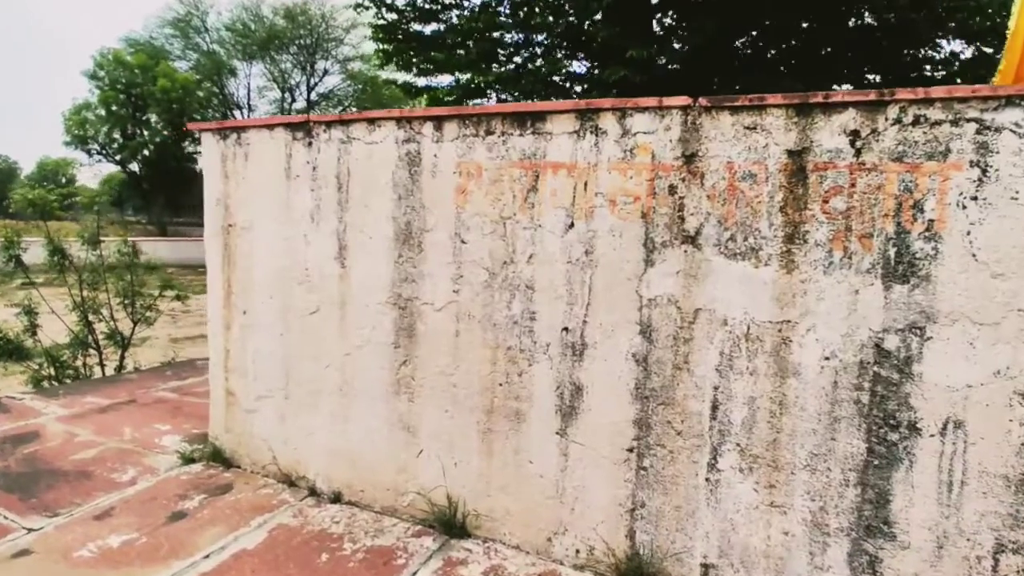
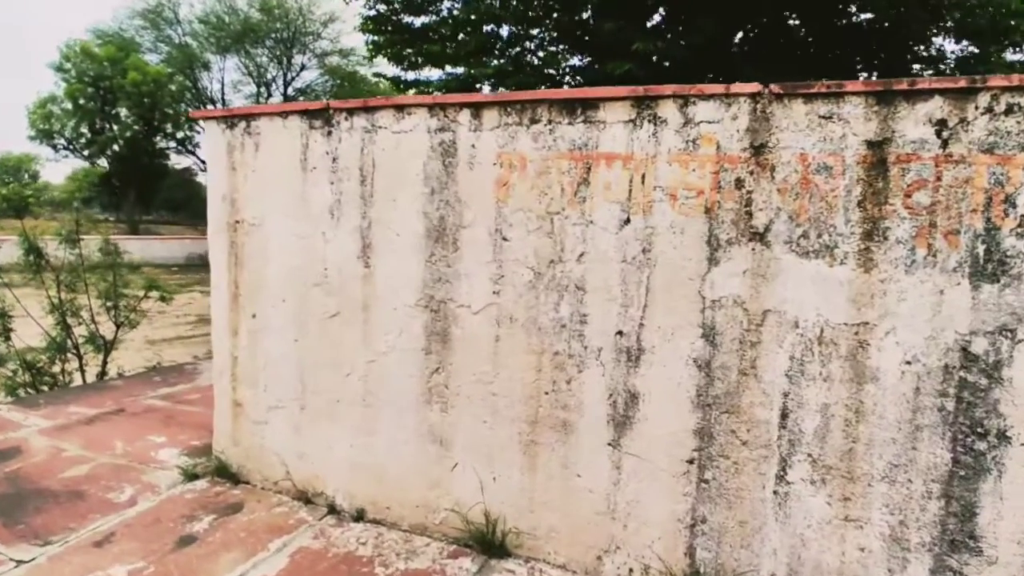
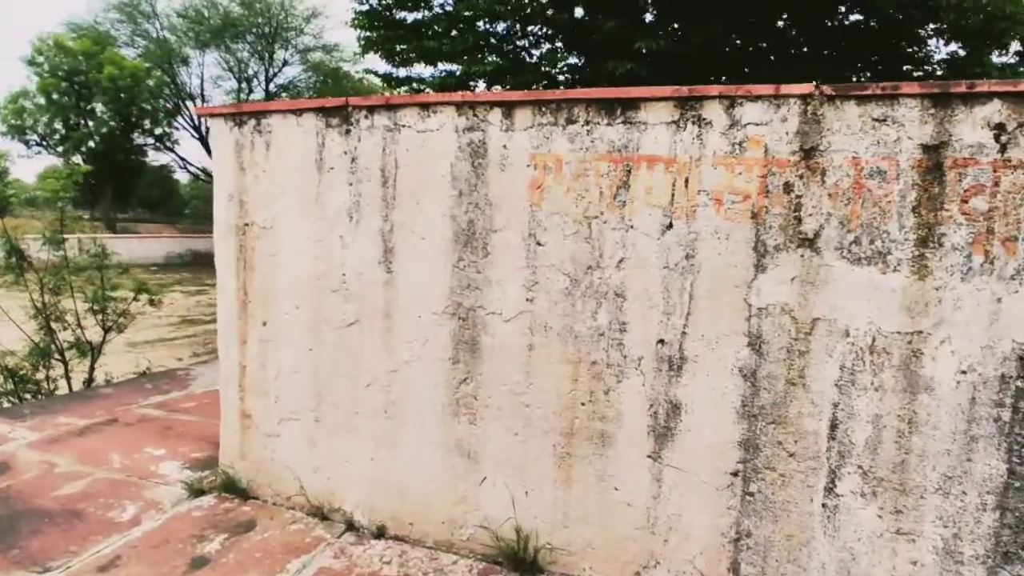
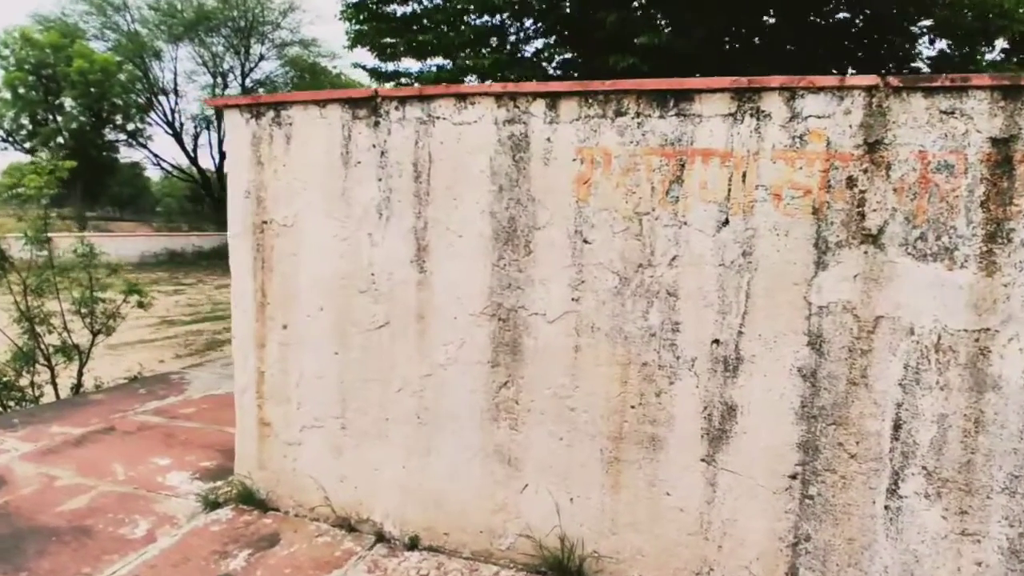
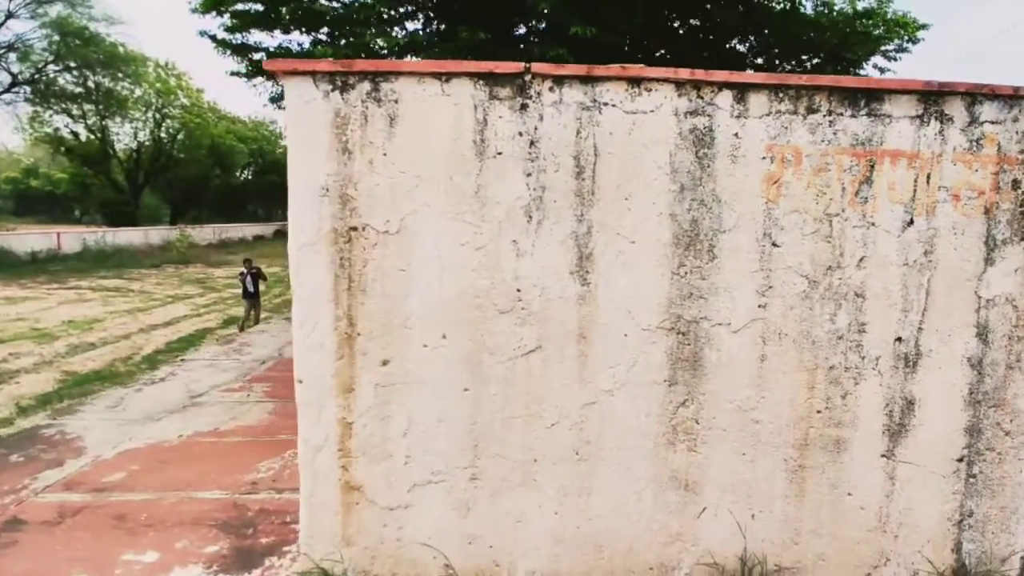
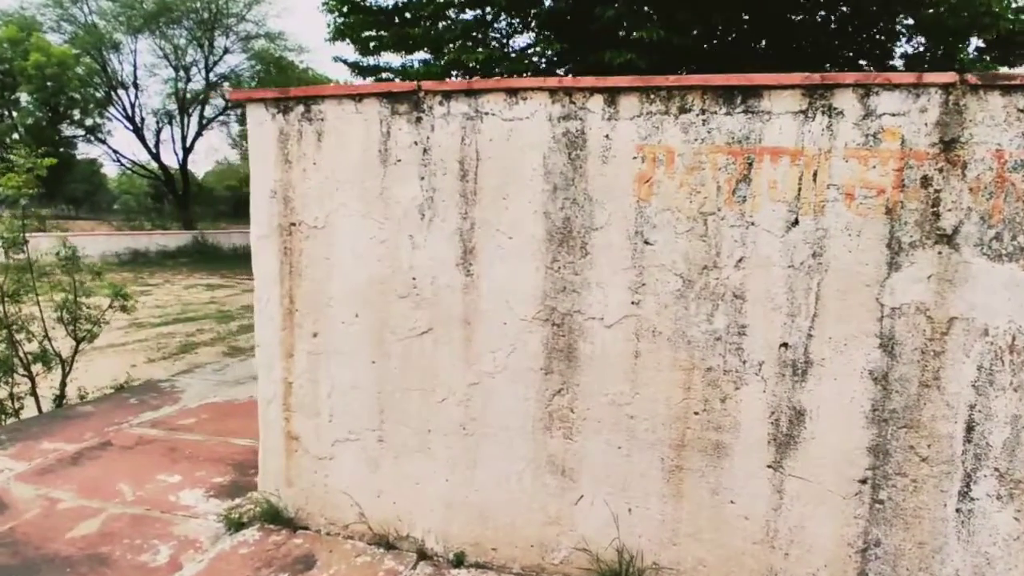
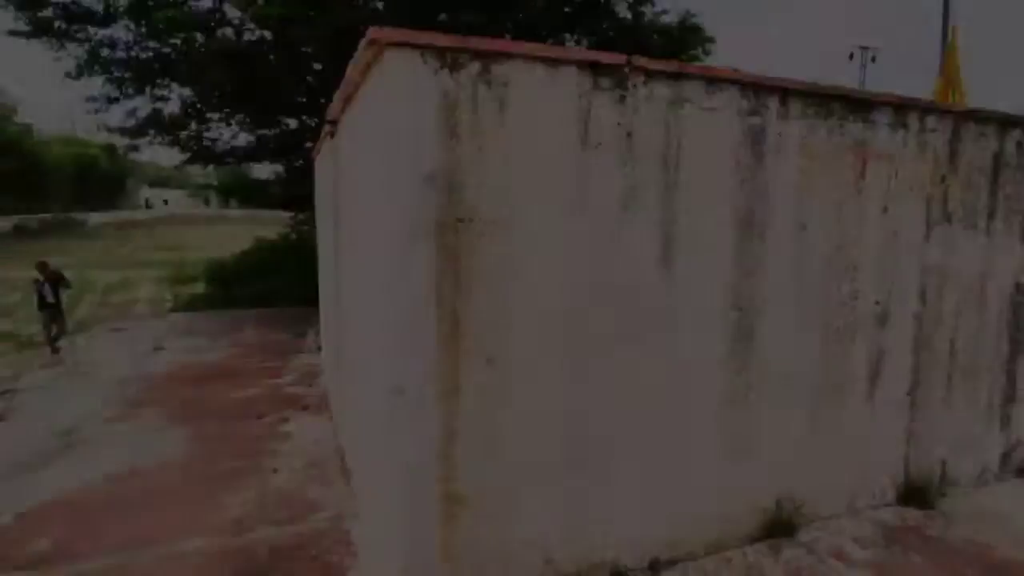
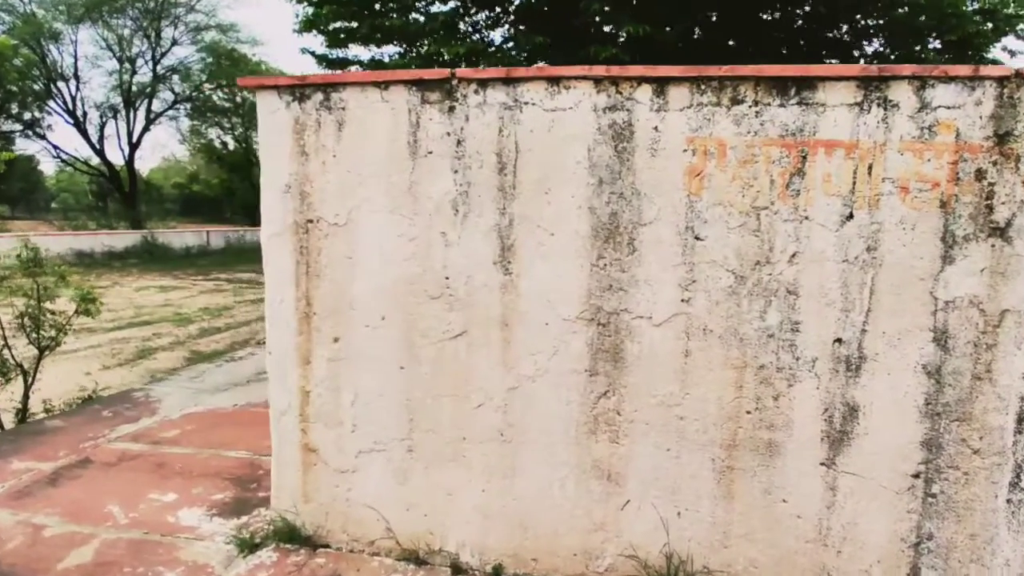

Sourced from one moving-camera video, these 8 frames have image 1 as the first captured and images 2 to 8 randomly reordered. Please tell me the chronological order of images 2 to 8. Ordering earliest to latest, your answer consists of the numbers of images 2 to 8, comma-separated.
2, 3, 4, 6, 8, 5, 7
